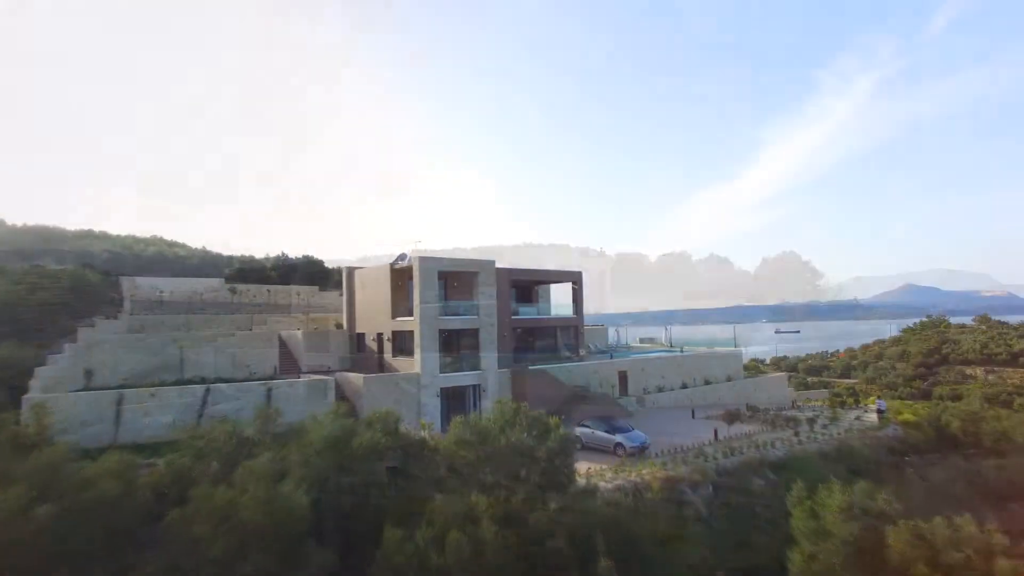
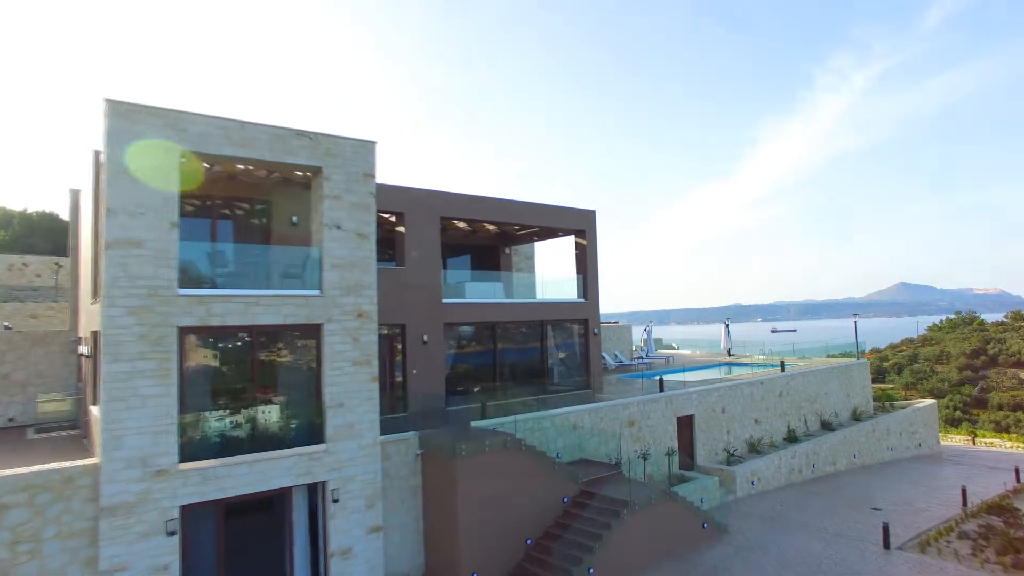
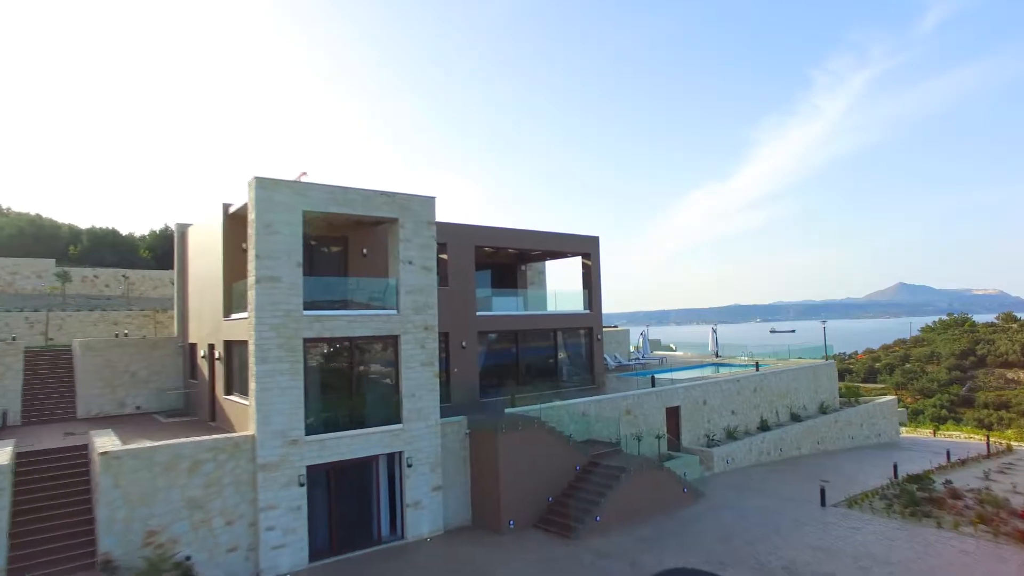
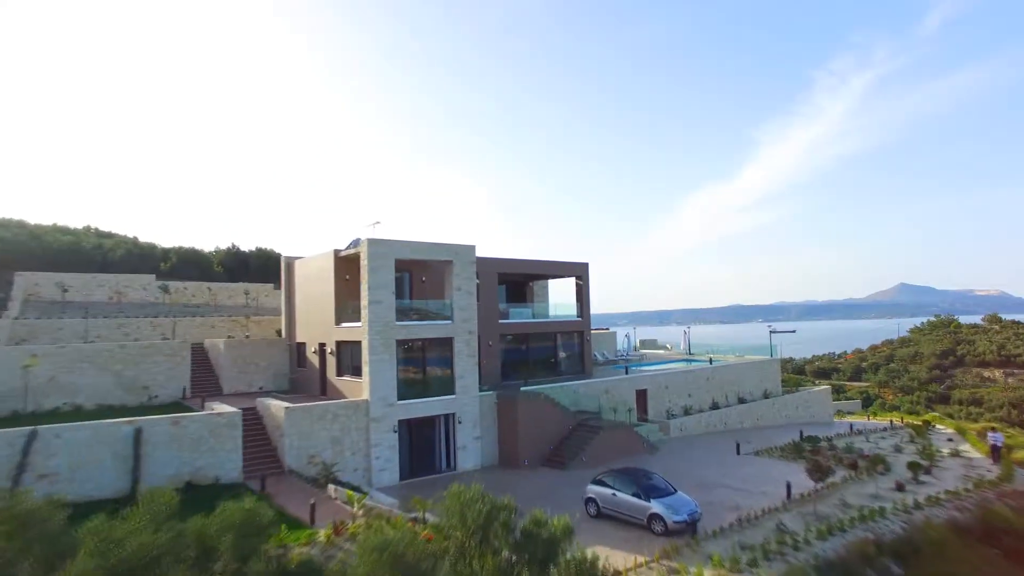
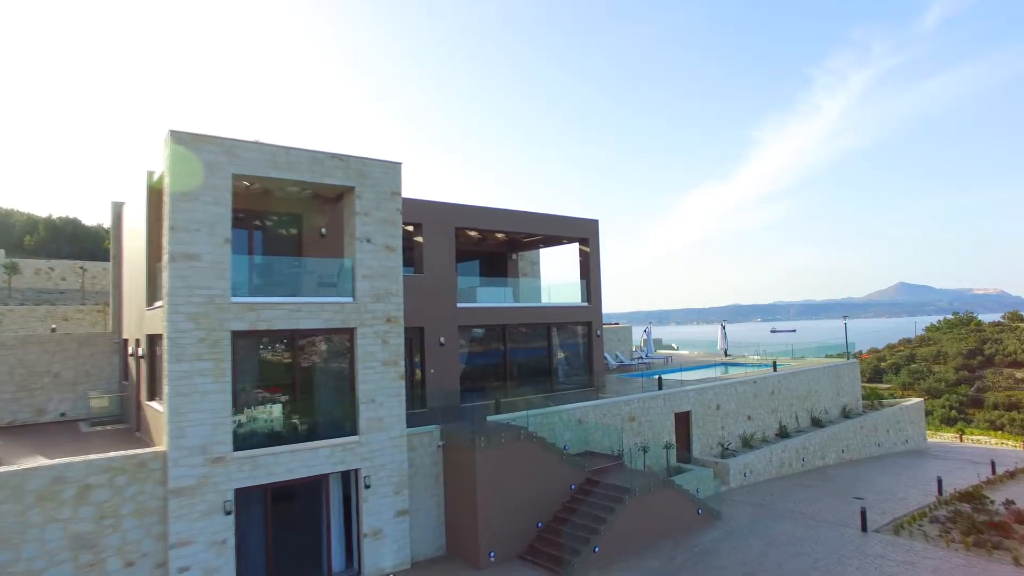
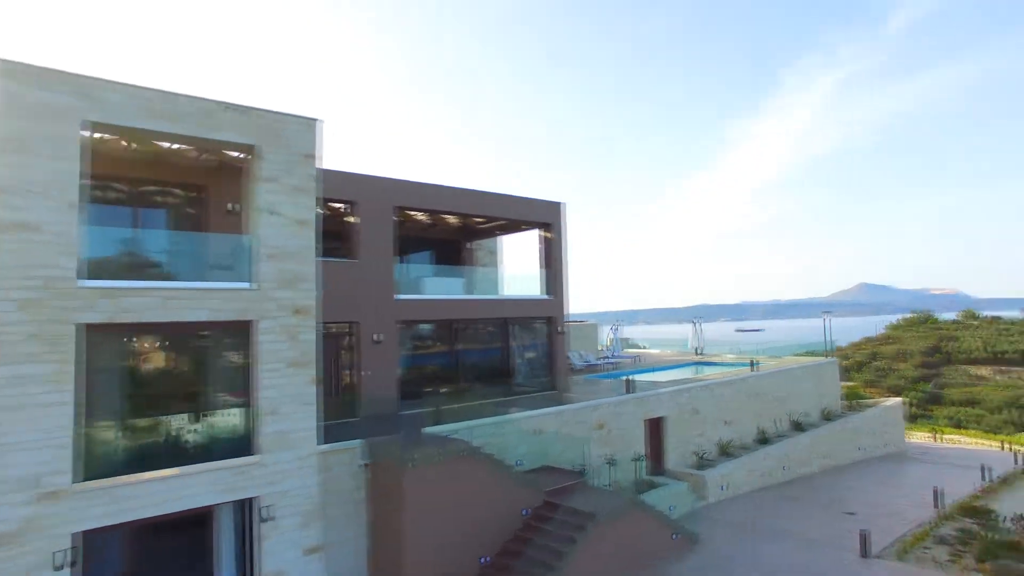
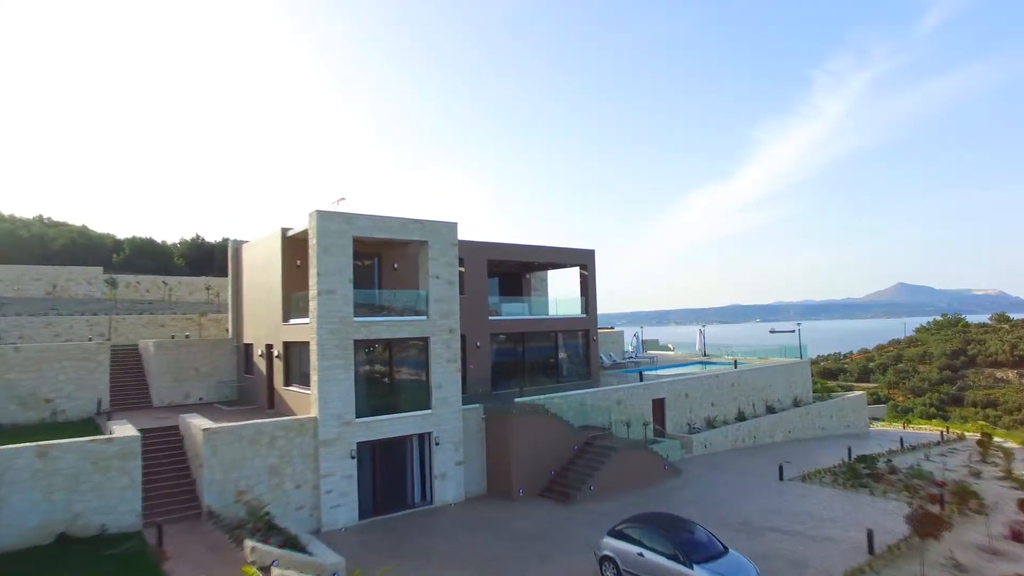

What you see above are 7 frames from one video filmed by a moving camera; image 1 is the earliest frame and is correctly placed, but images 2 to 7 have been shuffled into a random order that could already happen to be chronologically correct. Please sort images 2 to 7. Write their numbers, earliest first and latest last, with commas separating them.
4, 7, 3, 5, 2, 6
